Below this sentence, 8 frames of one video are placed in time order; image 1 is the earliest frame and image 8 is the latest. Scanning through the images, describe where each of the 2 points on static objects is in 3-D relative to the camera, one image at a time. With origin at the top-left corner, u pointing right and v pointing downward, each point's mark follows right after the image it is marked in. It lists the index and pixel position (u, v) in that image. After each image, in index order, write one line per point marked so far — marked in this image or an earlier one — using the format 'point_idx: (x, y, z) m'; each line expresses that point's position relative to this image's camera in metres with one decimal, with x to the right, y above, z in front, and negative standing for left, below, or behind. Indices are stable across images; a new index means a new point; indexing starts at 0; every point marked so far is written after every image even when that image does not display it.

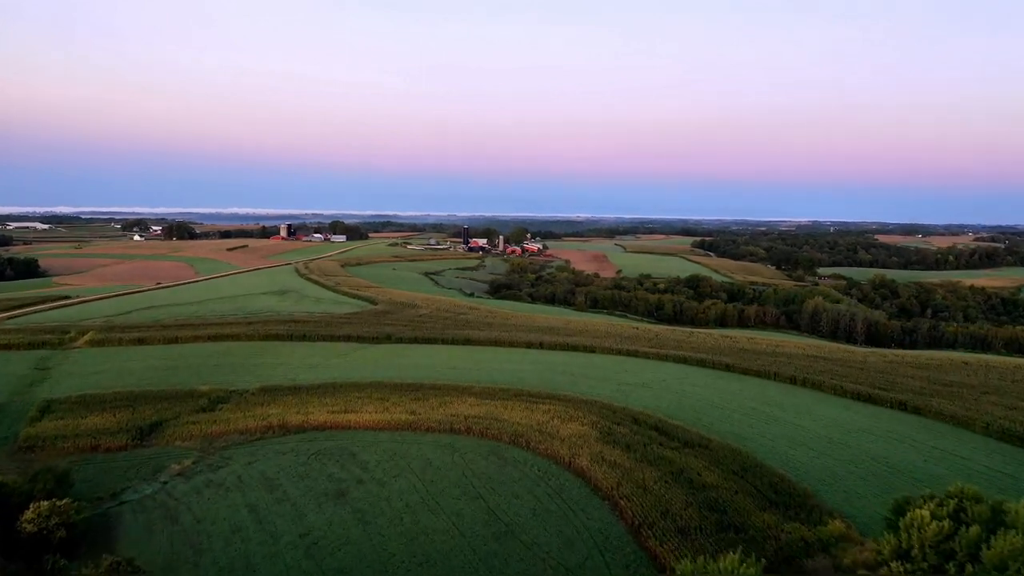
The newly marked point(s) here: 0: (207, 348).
0: (-10.0, -2.0, +18.5) m
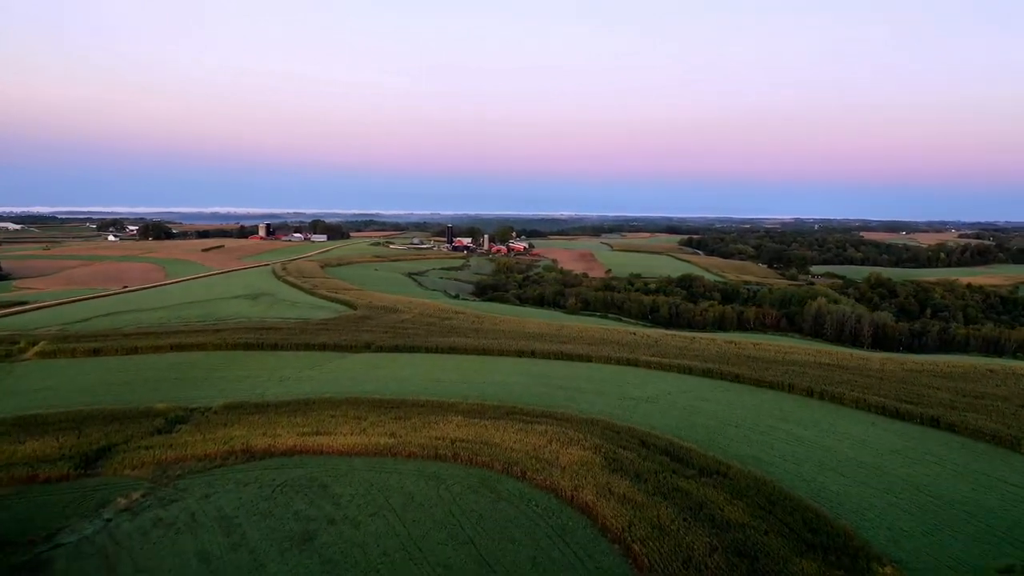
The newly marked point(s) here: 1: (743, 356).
0: (-10.3, -2.1, +16.9) m
1: (+6.7, -2.0, +16.3) m
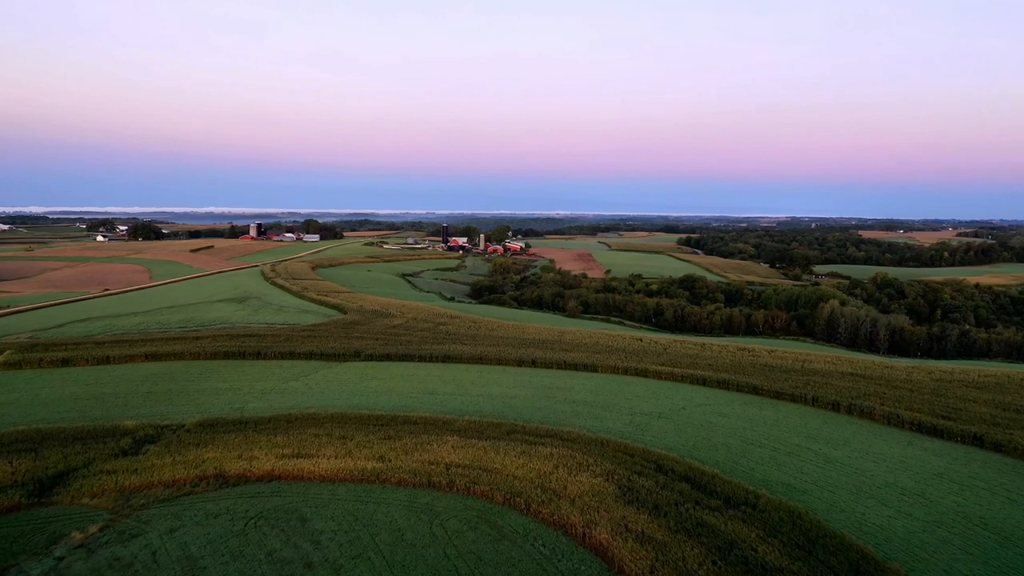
0: (-10.3, -2.3, +15.8) m
1: (+6.7, -2.1, +15.2) m
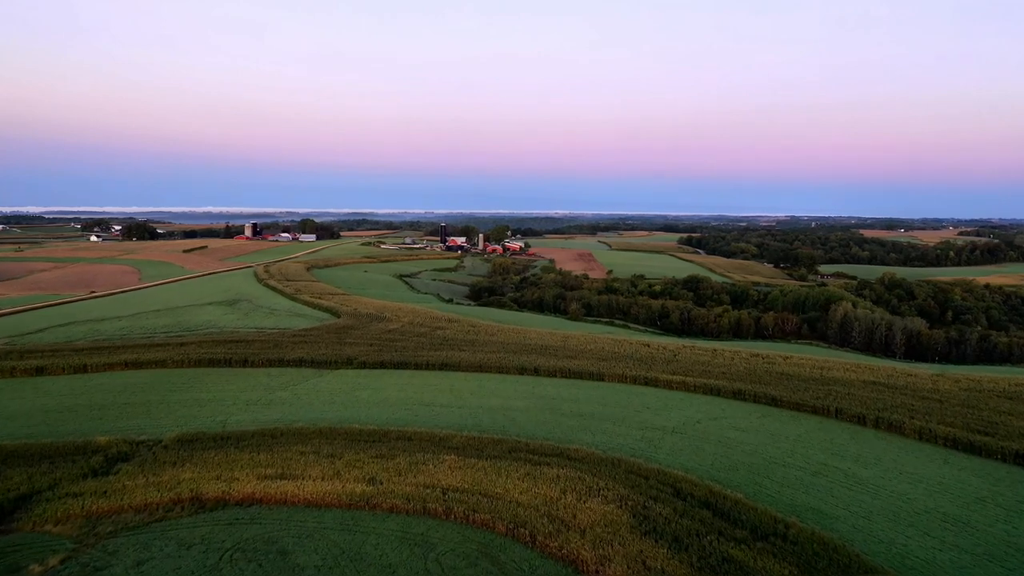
0: (-10.3, -2.4, +14.9) m
1: (+6.7, -2.2, +14.3) m
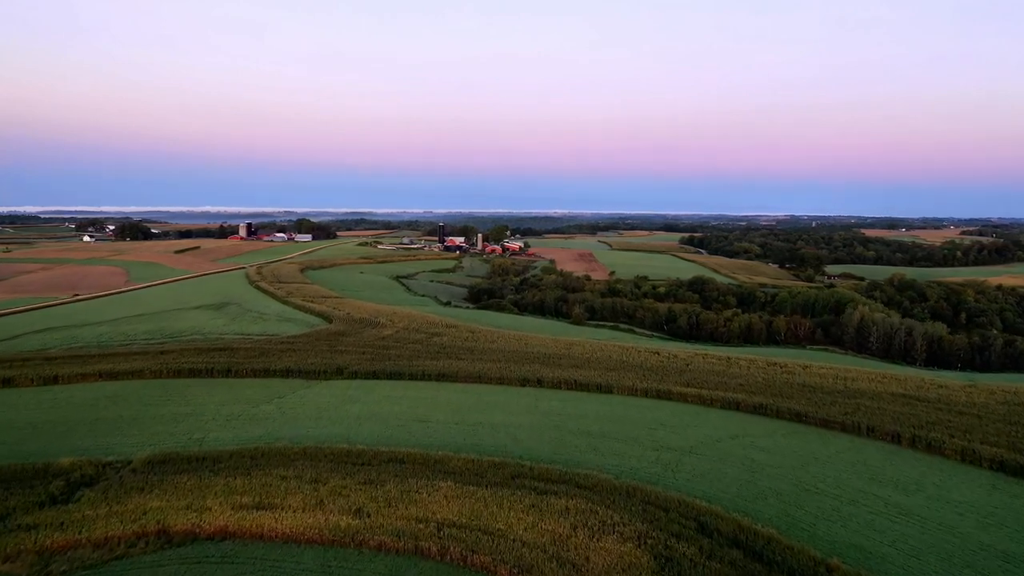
0: (-10.3, -2.5, +13.8) m
1: (+6.7, -2.3, +13.3) m
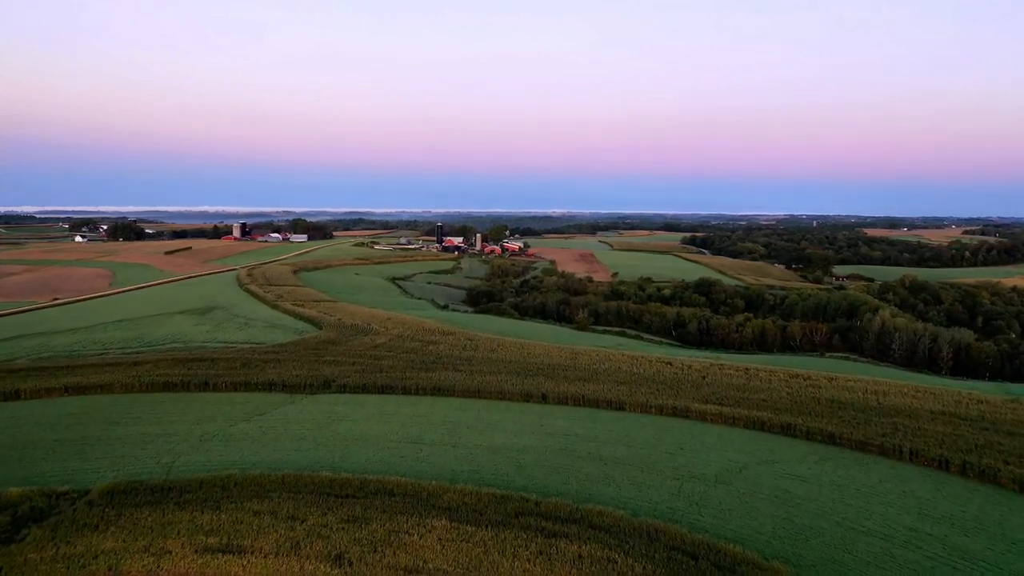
0: (-10.2, -2.7, +12.7) m
1: (+6.8, -2.4, +12.2) m
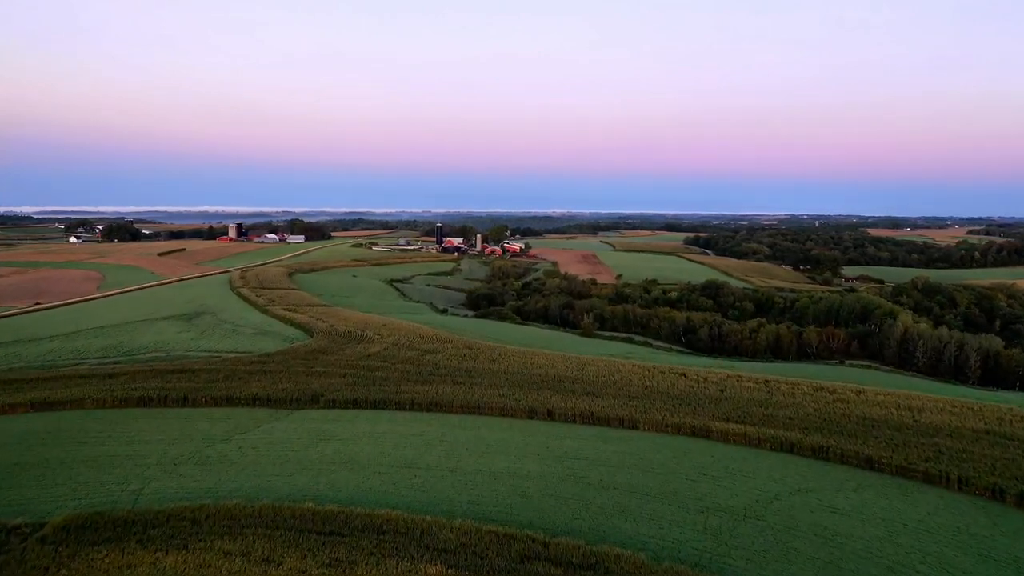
0: (-10.2, -2.9, +11.7) m
1: (+6.8, -2.6, +11.2) m
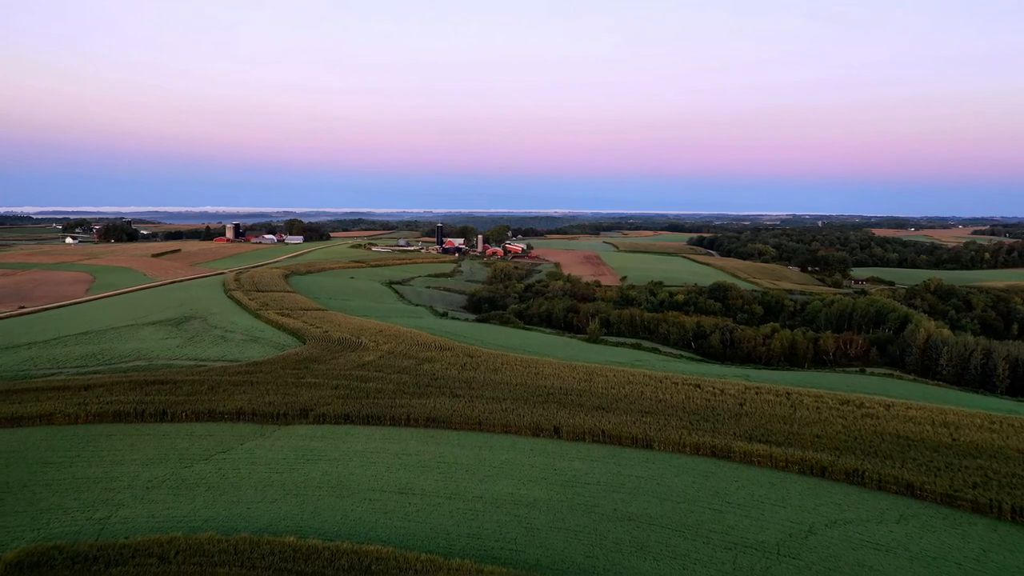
0: (-10.1, -3.0, +10.8) m
1: (+6.9, -2.7, +10.3) m
